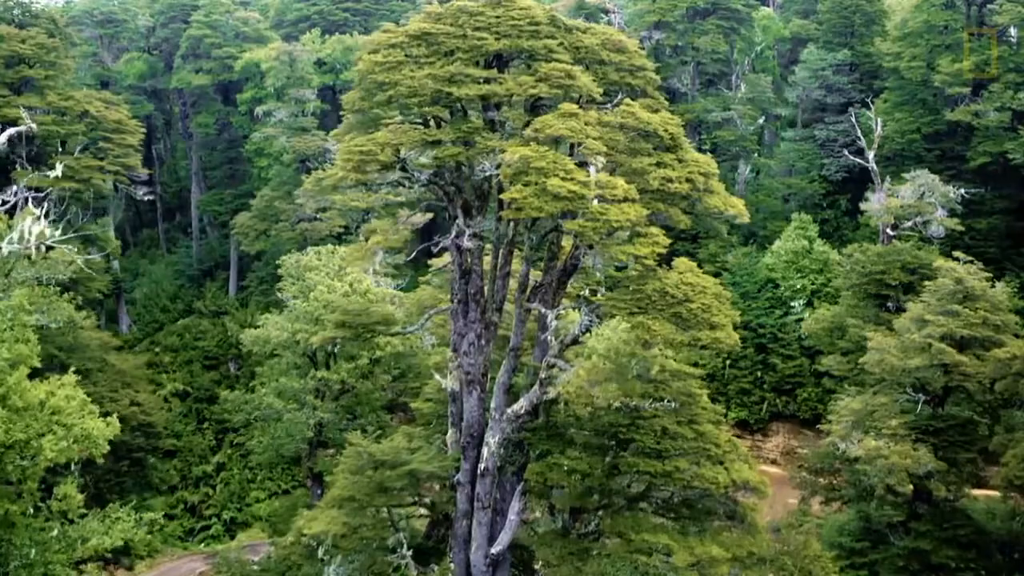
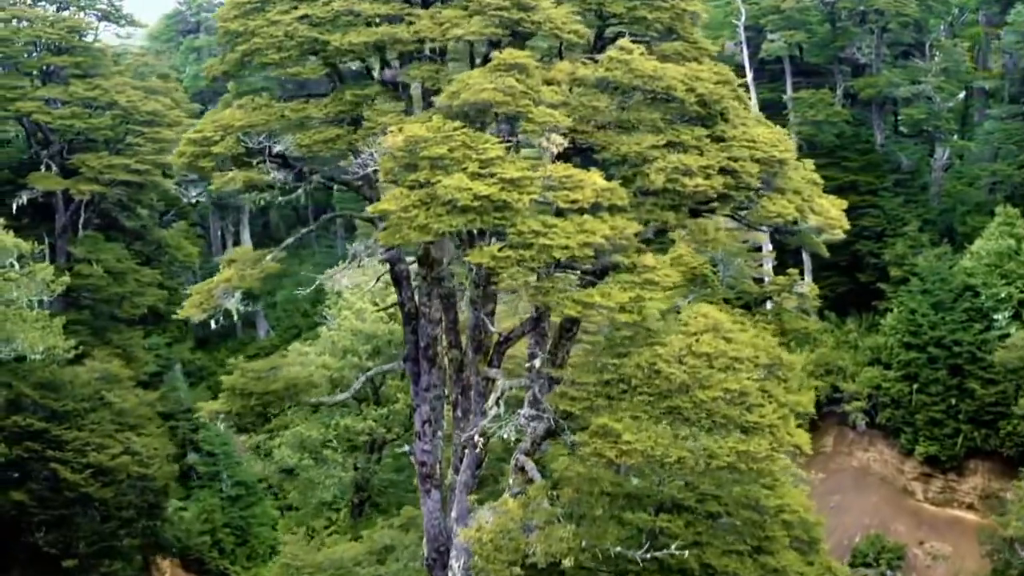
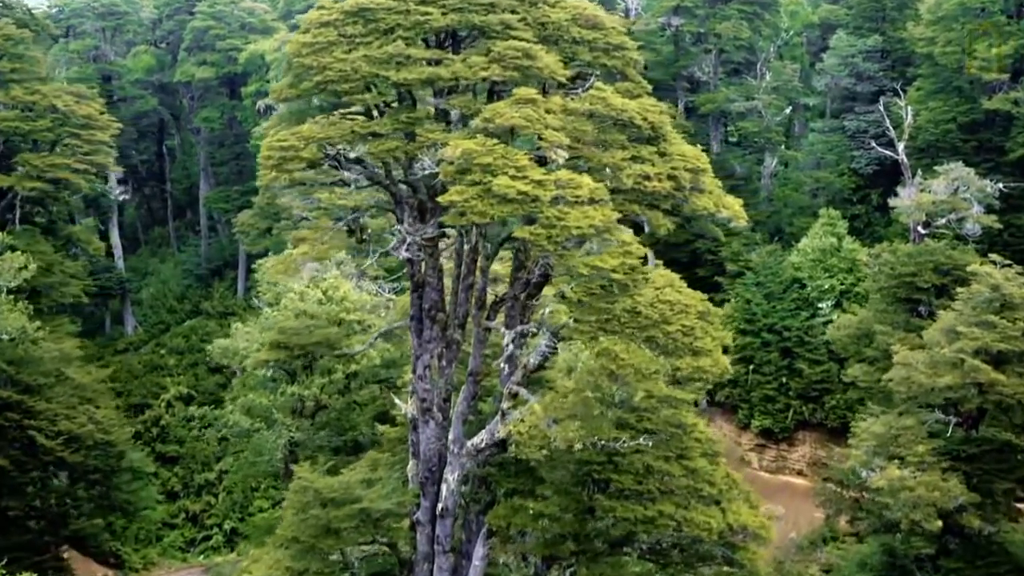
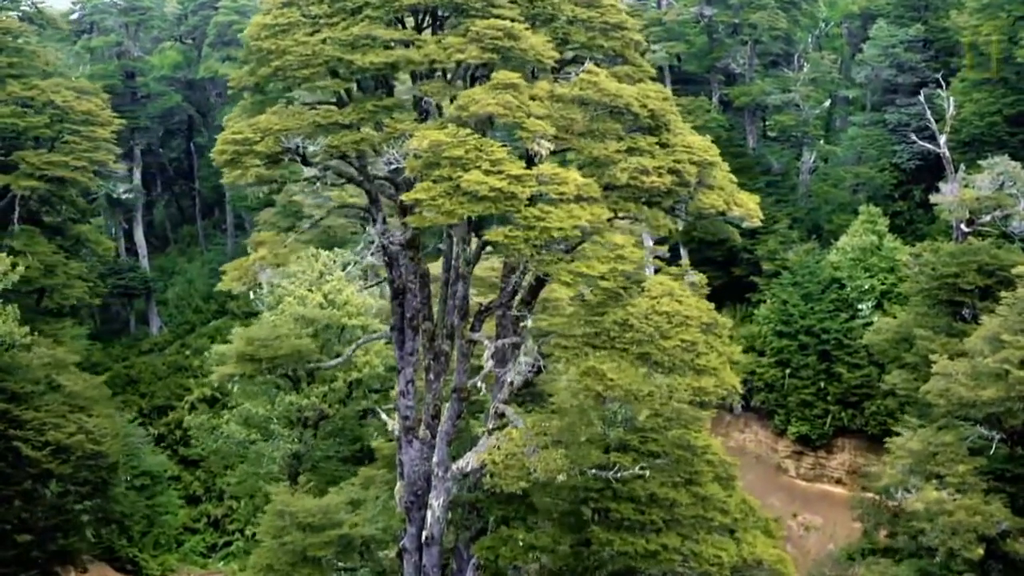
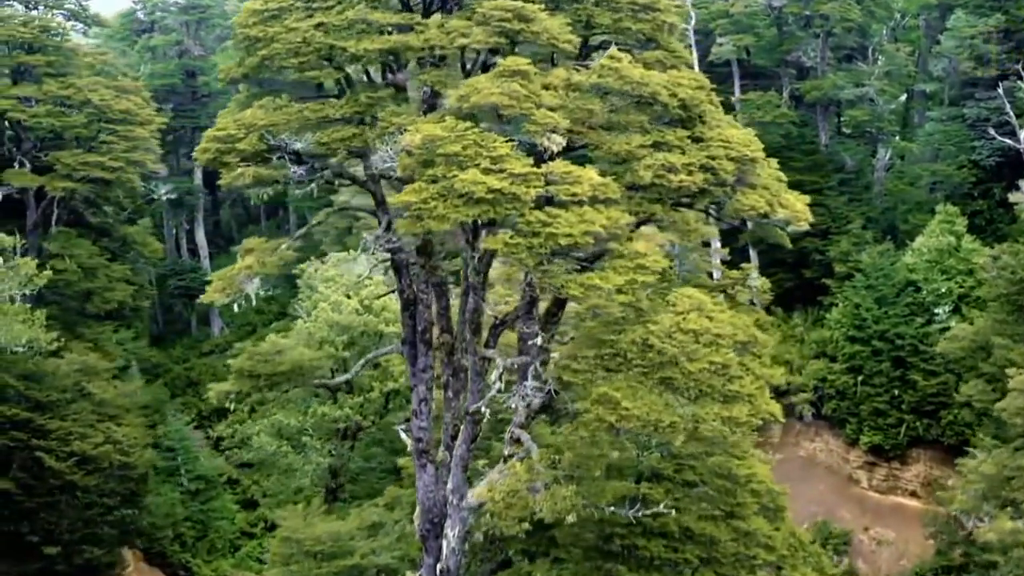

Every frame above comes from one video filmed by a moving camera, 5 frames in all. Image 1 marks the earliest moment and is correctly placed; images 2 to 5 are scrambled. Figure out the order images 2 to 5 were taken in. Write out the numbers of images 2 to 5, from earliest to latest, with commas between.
3, 4, 5, 2
